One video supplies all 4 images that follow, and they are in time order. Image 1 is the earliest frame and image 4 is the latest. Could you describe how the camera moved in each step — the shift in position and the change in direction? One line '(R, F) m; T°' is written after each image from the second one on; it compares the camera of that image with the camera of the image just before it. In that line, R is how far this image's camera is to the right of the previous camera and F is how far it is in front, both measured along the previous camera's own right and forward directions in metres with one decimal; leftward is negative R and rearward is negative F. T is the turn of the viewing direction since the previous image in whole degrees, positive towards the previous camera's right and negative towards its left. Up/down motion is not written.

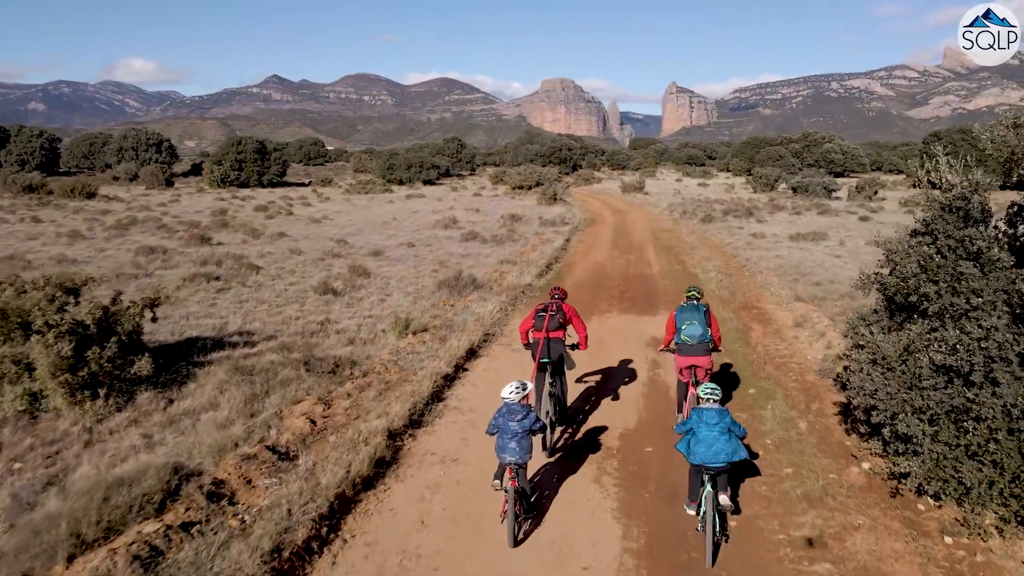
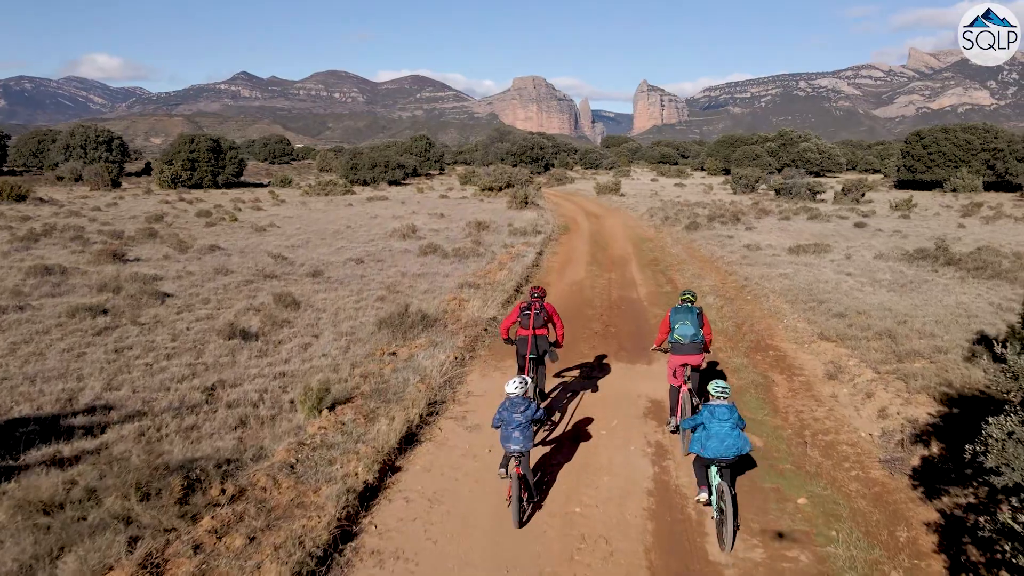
(+0.2, +3.1) m; +2°
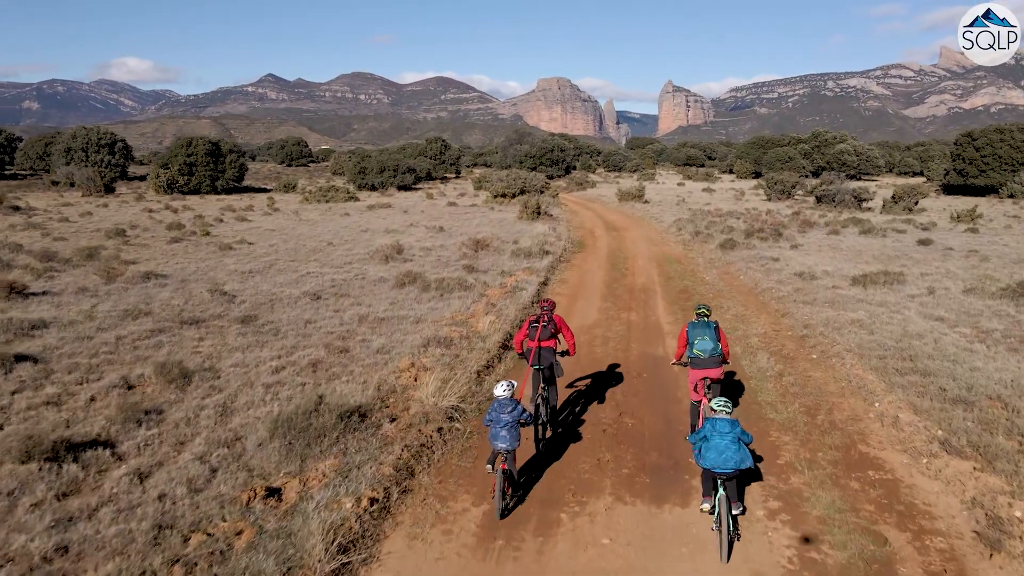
(+0.6, +4.3) m; -2°
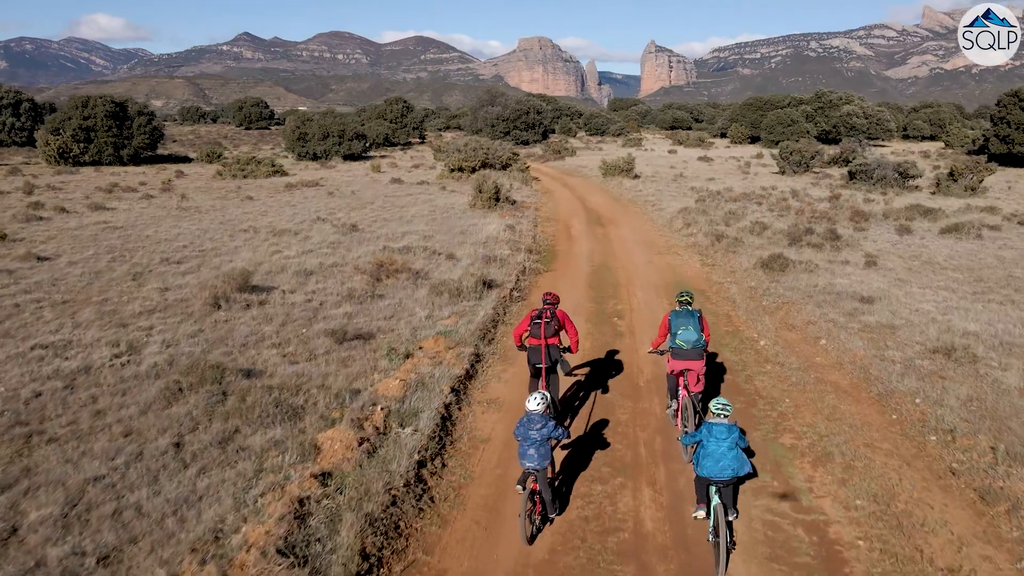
(+1.1, +9.3) m; +1°
